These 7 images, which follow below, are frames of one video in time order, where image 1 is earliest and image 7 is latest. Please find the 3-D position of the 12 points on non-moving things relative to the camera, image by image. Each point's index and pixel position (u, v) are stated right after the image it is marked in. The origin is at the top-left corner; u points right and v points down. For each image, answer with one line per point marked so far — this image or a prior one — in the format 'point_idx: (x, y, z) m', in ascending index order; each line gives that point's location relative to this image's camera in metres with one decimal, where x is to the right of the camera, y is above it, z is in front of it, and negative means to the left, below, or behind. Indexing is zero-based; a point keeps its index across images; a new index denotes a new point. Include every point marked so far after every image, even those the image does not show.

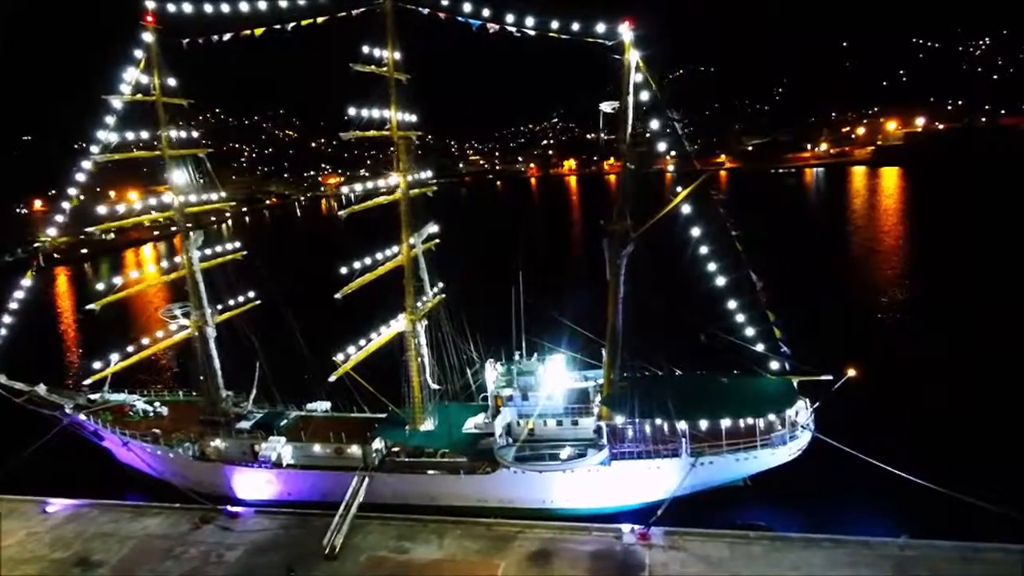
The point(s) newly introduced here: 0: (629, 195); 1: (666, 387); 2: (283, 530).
0: (+3.6, +2.8, +18.5) m
1: (+4.8, -3.2, +19.2) m
2: (-6.8, -7.4, +18.7) m
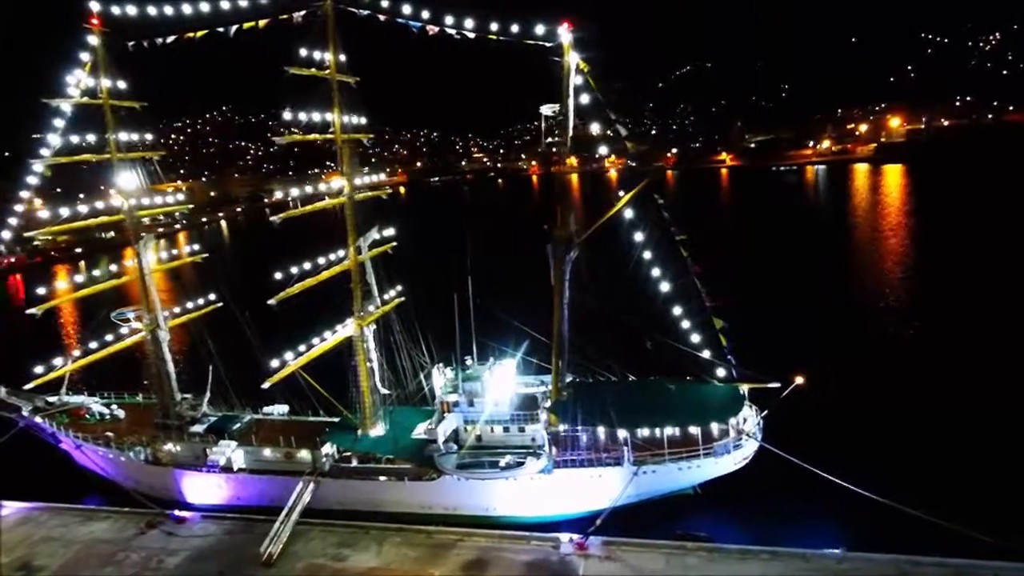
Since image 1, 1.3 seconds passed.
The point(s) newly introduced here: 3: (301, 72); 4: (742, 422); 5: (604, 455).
0: (+1.8, +2.6, +18.3) m
1: (+3.0, -3.3, +19.0) m
2: (-8.6, -7.5, +18.7) m
3: (-6.2, +6.2, +17.5) m
4: (+7.1, -4.1, +18.7) m
5: (+2.7, -5.0, +18.1) m
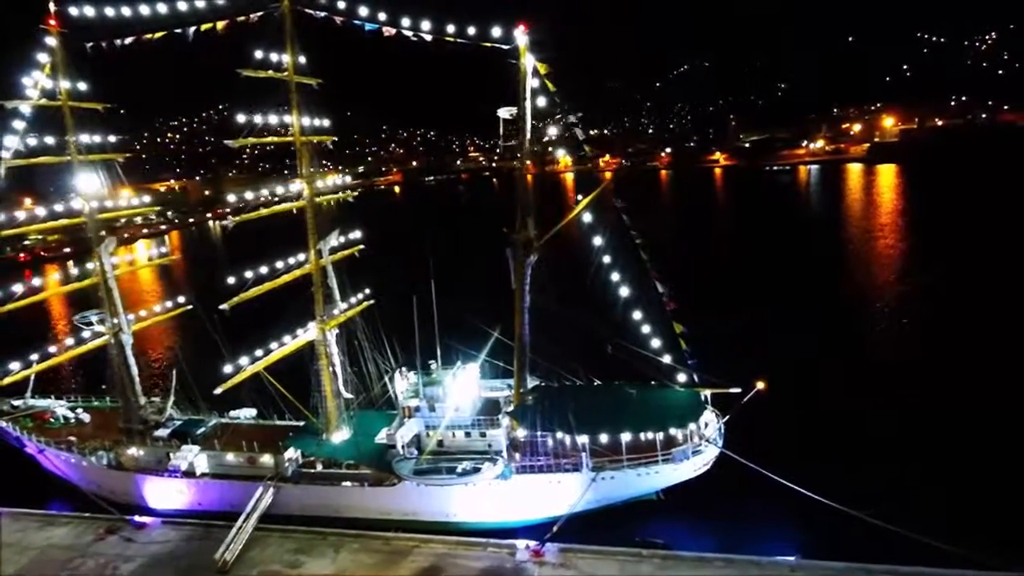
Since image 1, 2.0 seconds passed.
0: (+0.6, +2.5, +18.1) m
1: (+1.8, -3.5, +18.8) m
2: (-9.8, -7.7, +18.5) m
3: (-7.4, +6.1, +17.3) m
4: (+5.9, -4.3, +18.6) m
5: (+1.5, -5.1, +17.9) m
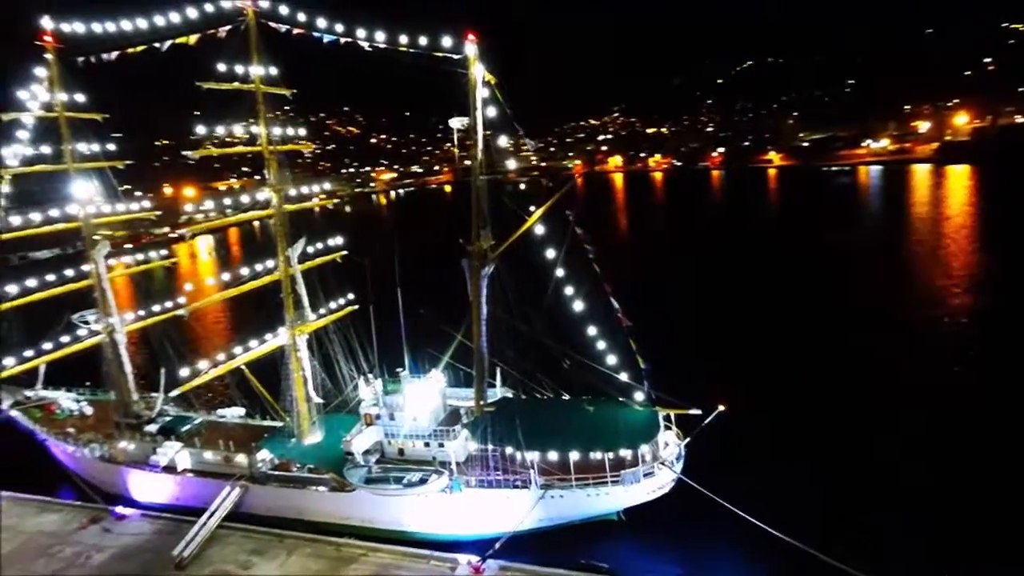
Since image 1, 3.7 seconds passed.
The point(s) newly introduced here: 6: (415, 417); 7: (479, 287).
0: (-0.7, +2.1, +17.9) m
1: (+0.4, -3.8, +18.5) m
2: (-11.3, -7.8, +19.3) m
3: (-8.6, +5.9, +17.8) m
4: (+4.4, -4.7, +17.9) m
5: (0.0, -5.5, +17.6) m
6: (-3.1, -4.0, +19.1) m
7: (-1.0, 0.0, +18.3) m
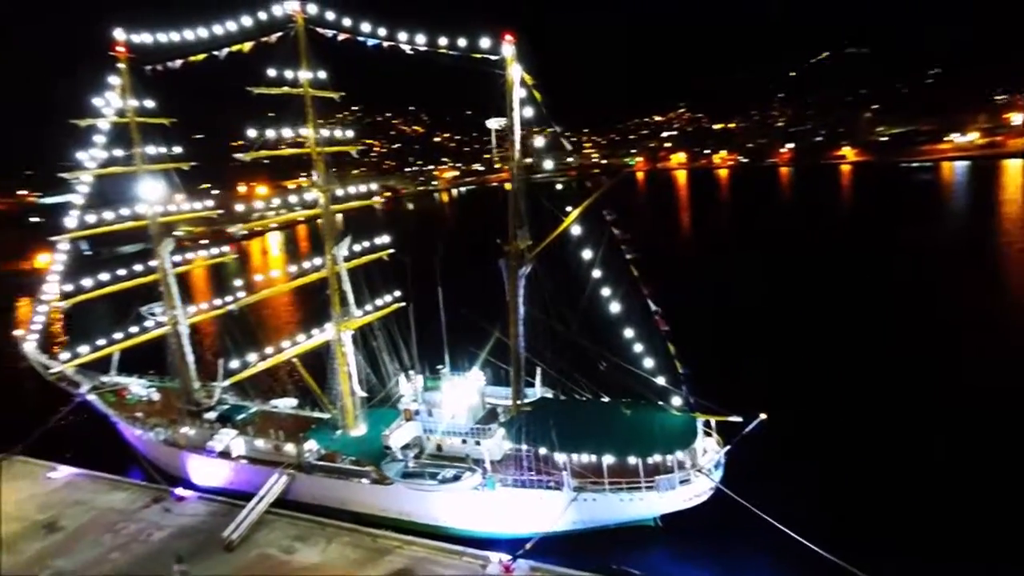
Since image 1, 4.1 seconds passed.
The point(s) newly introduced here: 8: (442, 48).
0: (+0.4, +2.1, +17.9) m
1: (+1.5, -3.8, +18.4) m
2: (-10.1, -7.6, +20.4) m
3: (-7.5, +6.0, +18.6) m
4: (+5.4, -4.8, +17.4) m
5: (+1.0, -5.5, +17.6) m
6: (-1.9, -4.0, +19.3) m
7: (+0.1, 0.0, +18.3) m
8: (-2.0, +6.8, +17.2) m
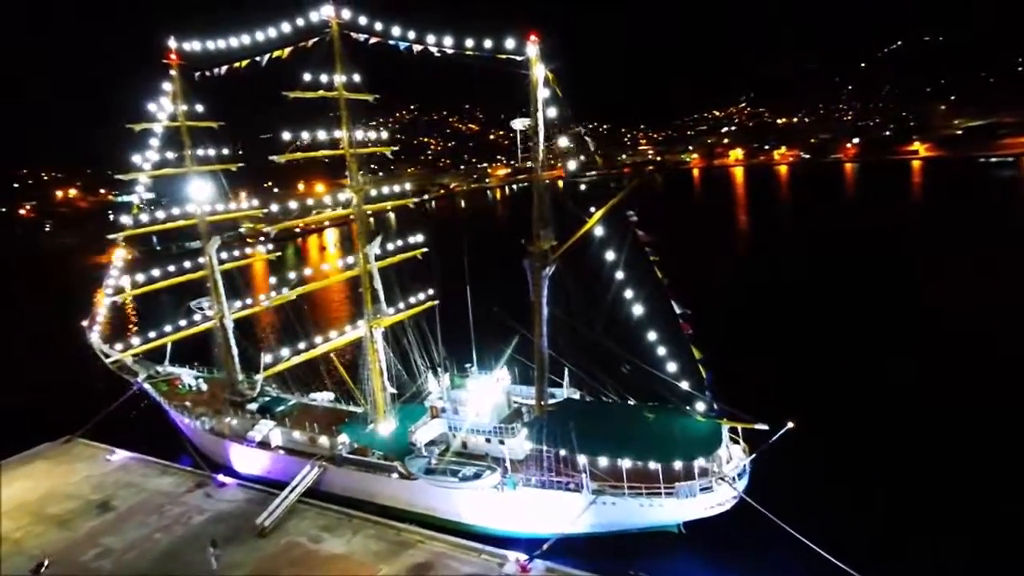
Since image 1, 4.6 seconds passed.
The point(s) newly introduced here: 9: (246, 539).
0: (+1.1, +2.1, +17.8) m
1: (+2.2, -3.9, +18.3) m
2: (-9.3, -7.5, +21.3) m
3: (-6.6, +6.1, +19.2) m
4: (+6.0, -4.9, +17.0) m
5: (+1.6, -5.5, +17.5) m
6: (-1.2, -4.0, +19.5) m
7: (+0.8, 0.0, +18.3) m
8: (-1.3, +6.8, +17.3) m
9: (-8.2, -7.8, +18.8) m
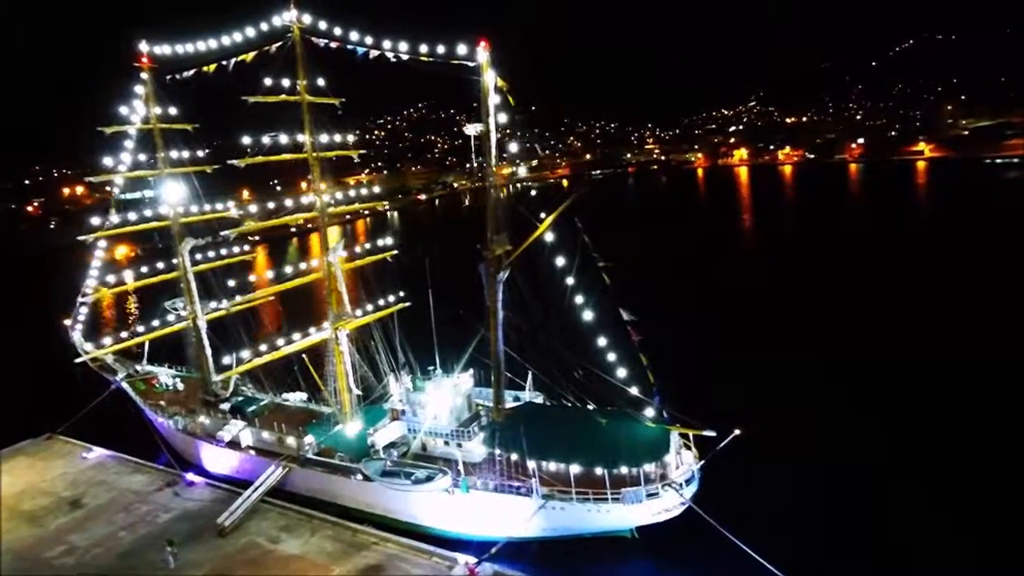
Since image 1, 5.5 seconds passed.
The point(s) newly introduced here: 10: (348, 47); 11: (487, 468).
0: (-0.3, +2.0, +17.9) m
1: (+0.8, -4.0, +18.4) m
2: (-10.6, -7.6, +21.5) m
3: (-7.9, +6.0, +19.4) m
4: (+4.6, -5.1, +17.0) m
5: (+0.2, -5.7, +17.6) m
6: (-2.5, -4.1, +19.6) m
7: (-0.5, -0.1, +18.3) m
8: (-2.6, +6.7, +17.4) m
9: (-9.6, -7.8, +19.0) m
10: (-5.2, +7.5, +18.9) m
11: (-0.7, -5.4, +18.4) m
